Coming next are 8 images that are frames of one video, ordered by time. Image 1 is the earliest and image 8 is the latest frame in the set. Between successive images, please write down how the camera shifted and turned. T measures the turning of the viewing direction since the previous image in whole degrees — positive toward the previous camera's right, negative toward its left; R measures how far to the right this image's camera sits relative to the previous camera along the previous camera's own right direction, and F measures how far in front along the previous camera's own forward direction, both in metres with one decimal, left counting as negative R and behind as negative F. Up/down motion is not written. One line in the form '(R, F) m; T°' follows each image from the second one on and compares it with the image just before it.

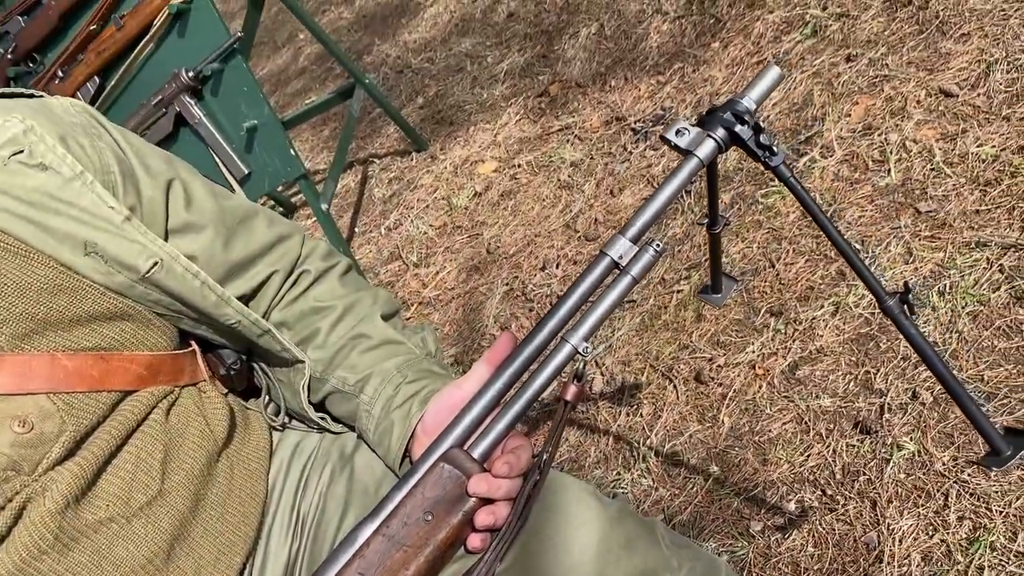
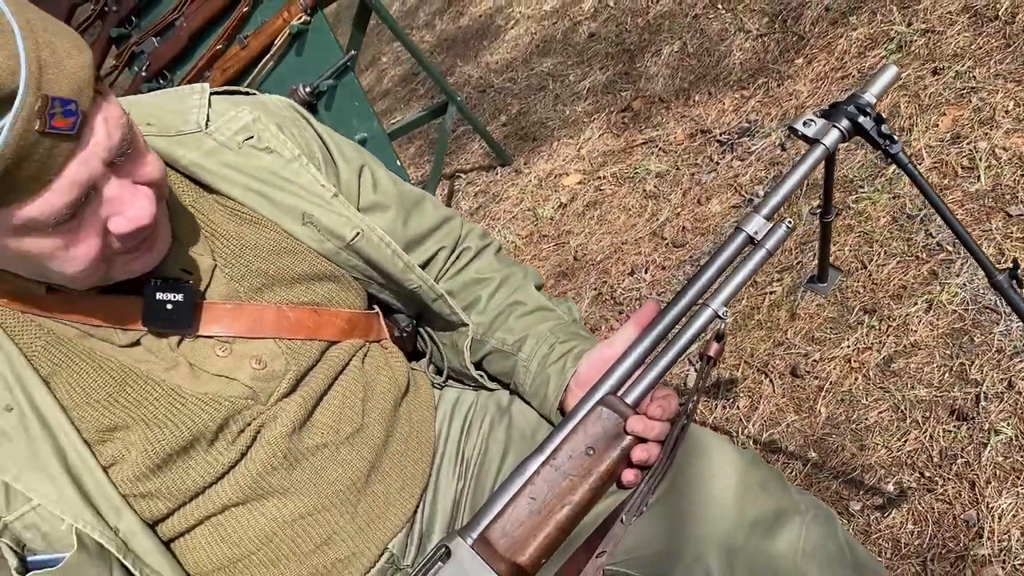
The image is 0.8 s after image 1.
(-0.1, -0.2) m; -4°
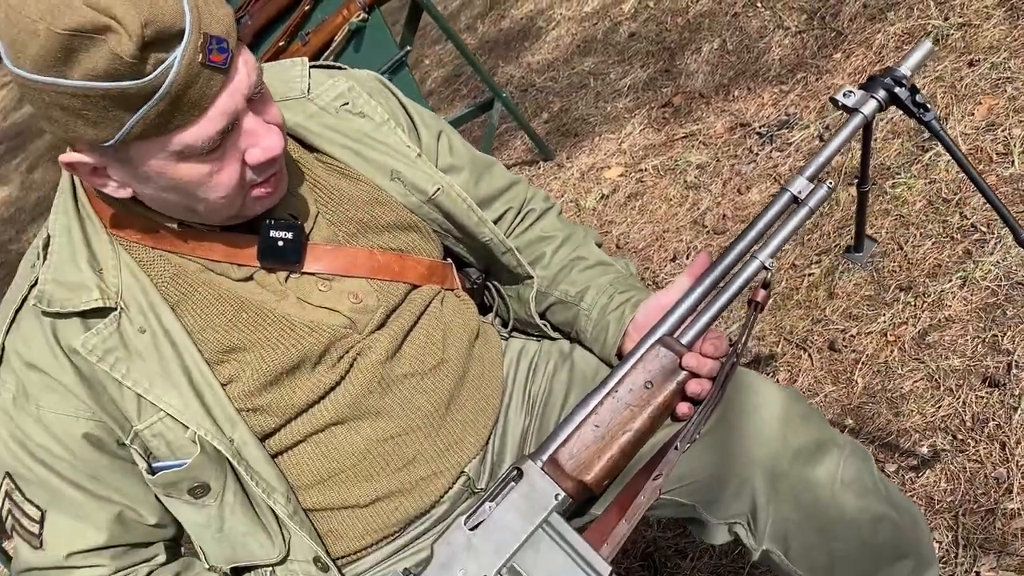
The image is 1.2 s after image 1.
(-0.1, -0.1) m; -2°
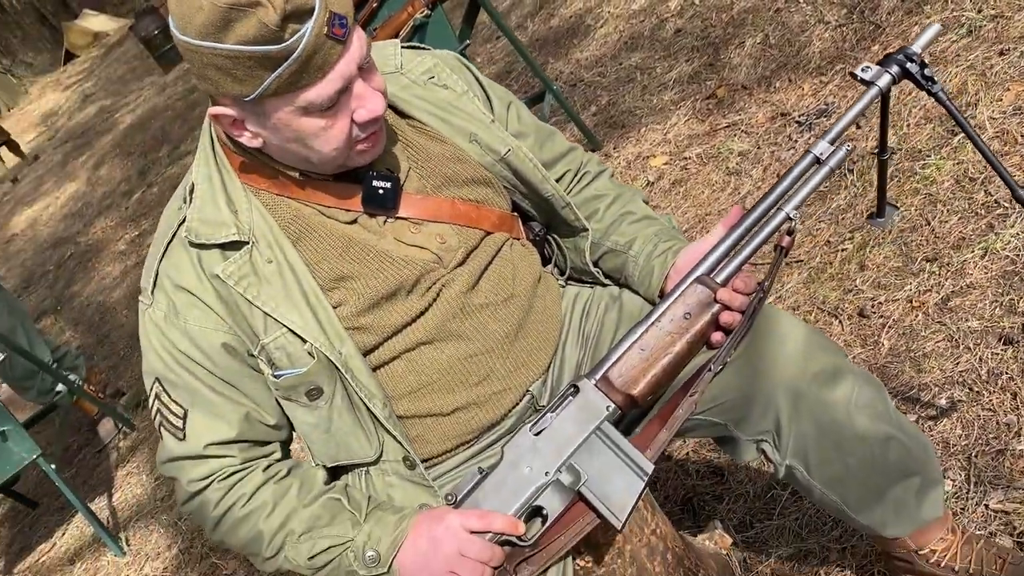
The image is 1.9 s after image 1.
(0.0, -0.2) m; -3°
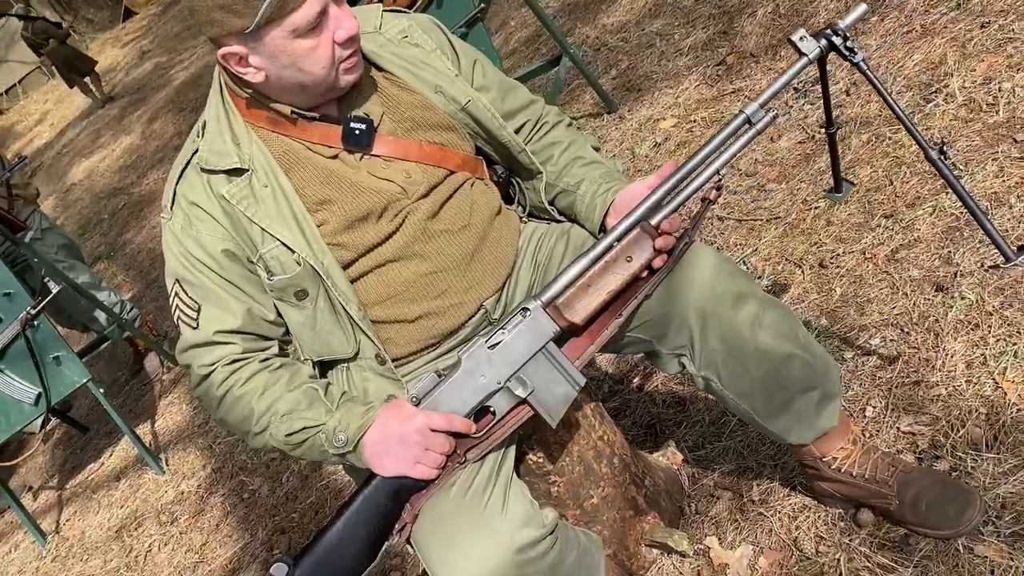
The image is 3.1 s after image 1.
(+0.2, -0.3) m; -3°
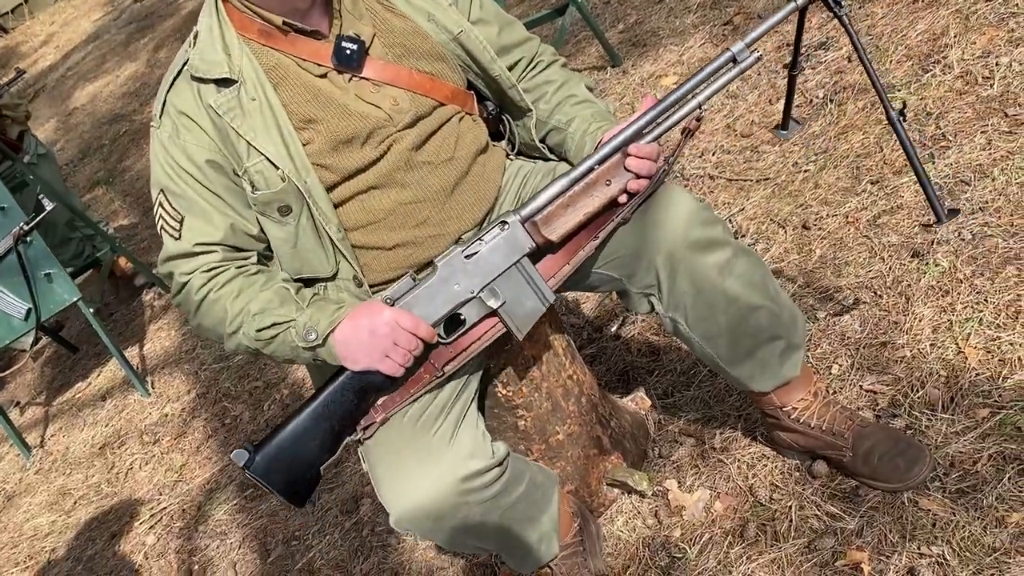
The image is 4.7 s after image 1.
(+0.1, 0.0) m; 0°
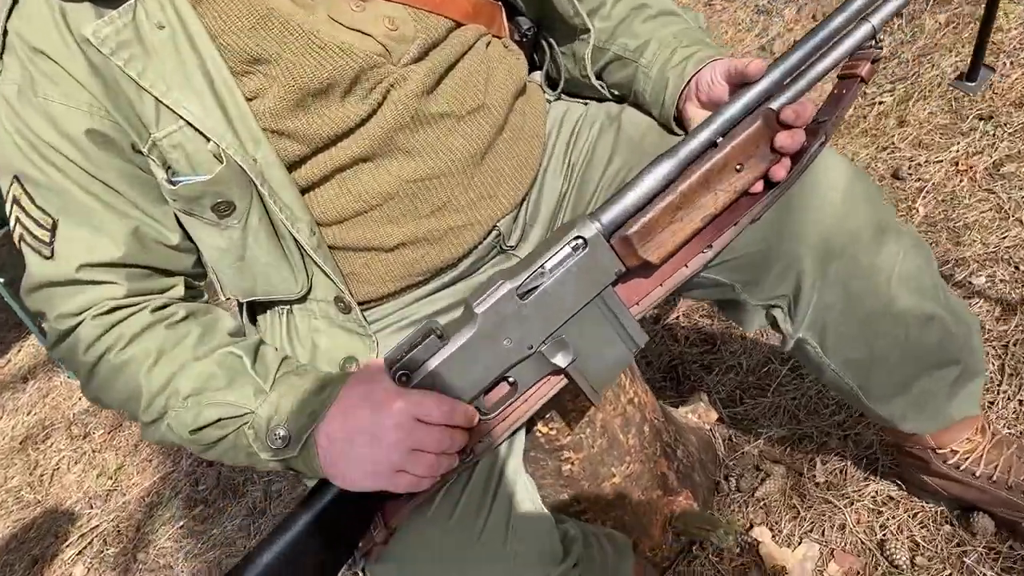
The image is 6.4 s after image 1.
(-0.2, +0.7) m; +3°
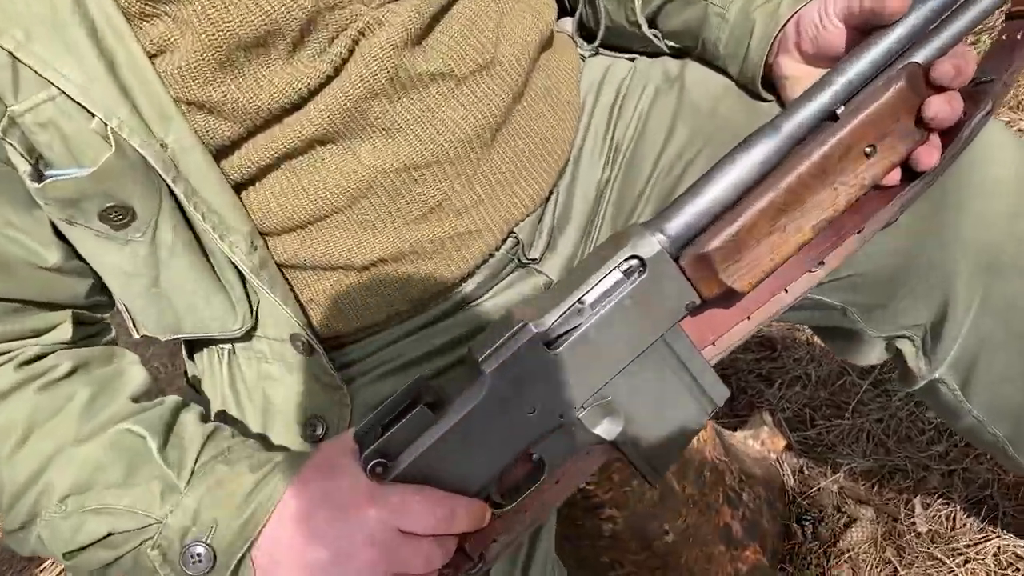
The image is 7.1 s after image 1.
(0.0, +0.4) m; -1°
